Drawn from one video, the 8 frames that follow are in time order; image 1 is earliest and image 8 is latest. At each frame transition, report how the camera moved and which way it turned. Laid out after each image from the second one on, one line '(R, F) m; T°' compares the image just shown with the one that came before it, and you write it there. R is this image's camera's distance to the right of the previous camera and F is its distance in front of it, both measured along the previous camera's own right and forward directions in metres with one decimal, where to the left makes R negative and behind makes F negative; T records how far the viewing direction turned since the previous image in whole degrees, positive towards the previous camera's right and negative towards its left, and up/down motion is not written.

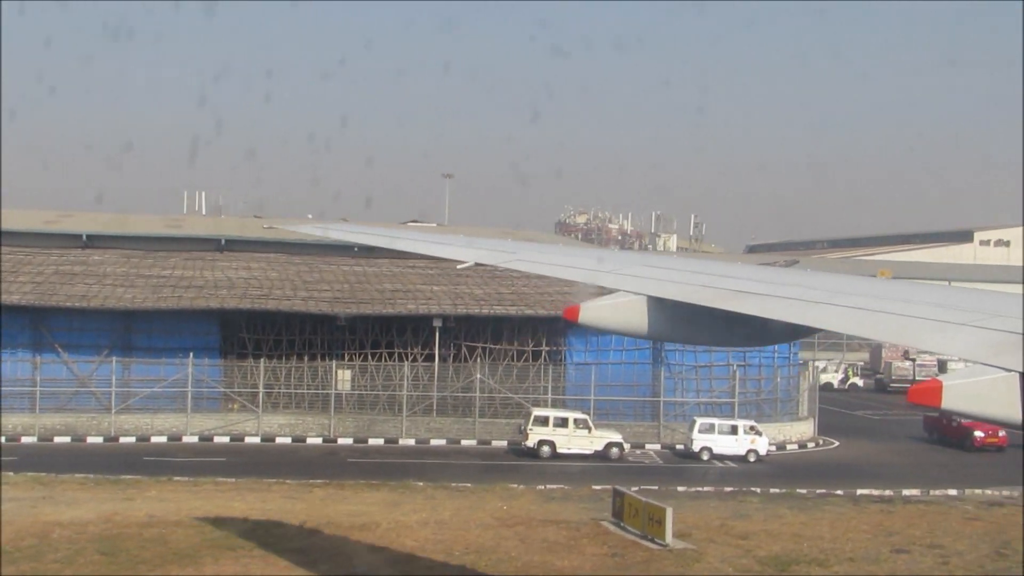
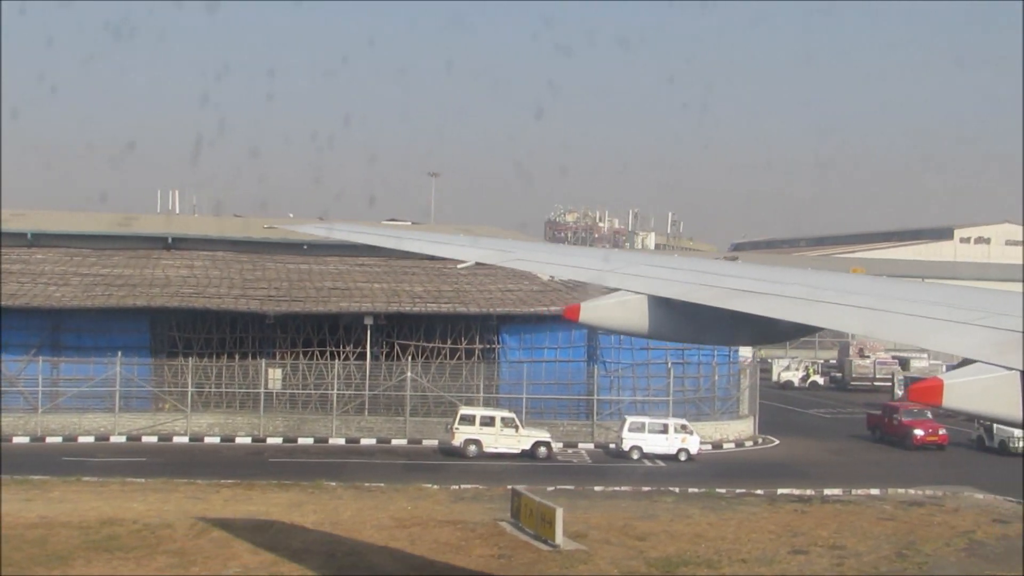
(+0.9, +0.2) m; 0°
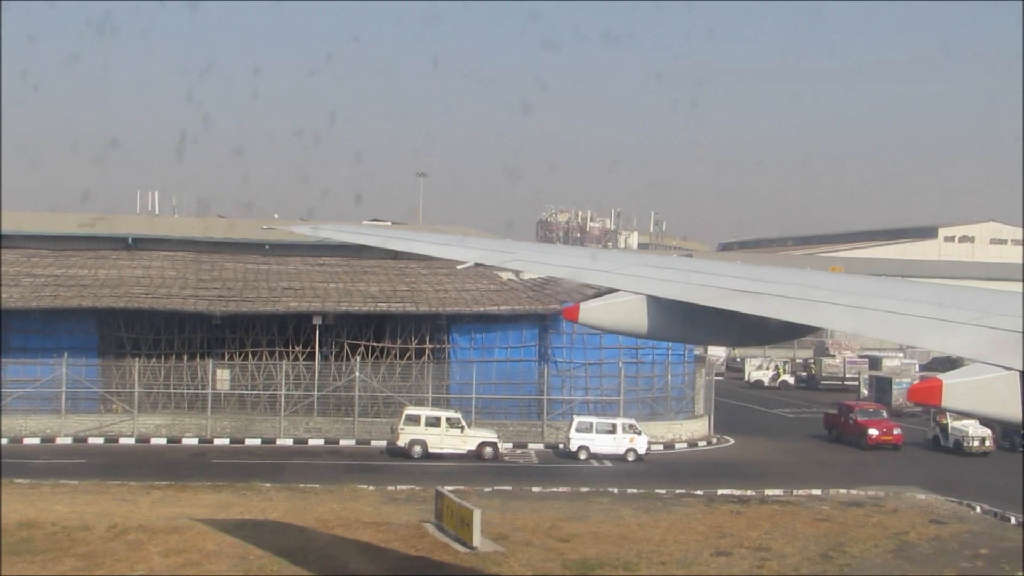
(+0.6, +0.1) m; 0°
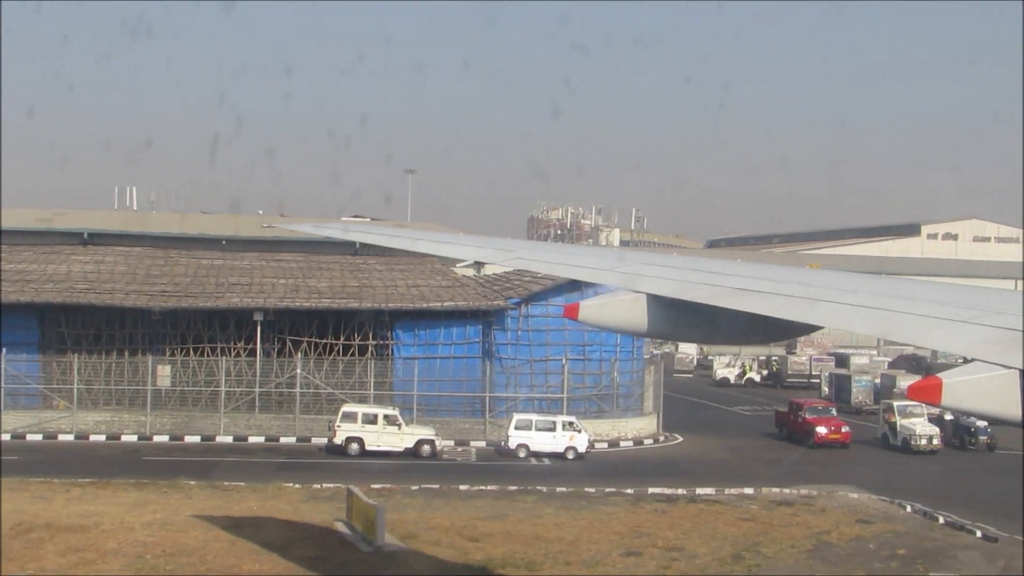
(+0.7, +0.2) m; 0°
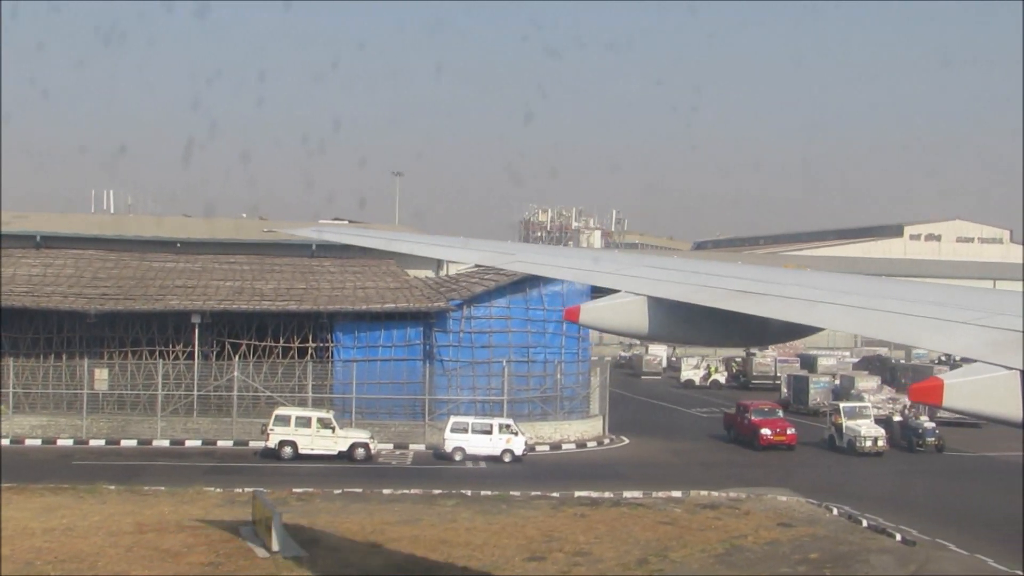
(+0.8, +0.2) m; 0°
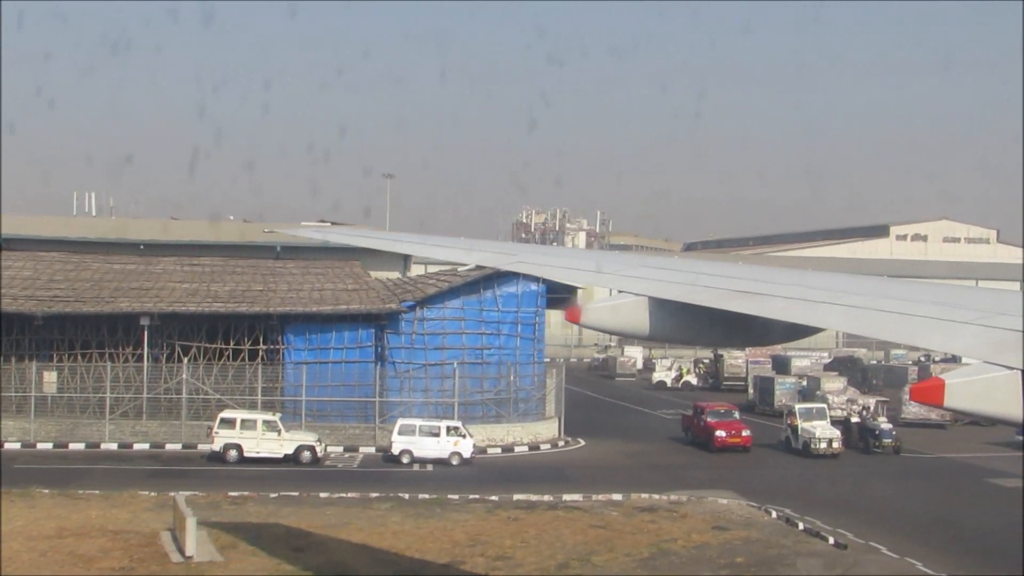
(+0.6, +0.1) m; 0°
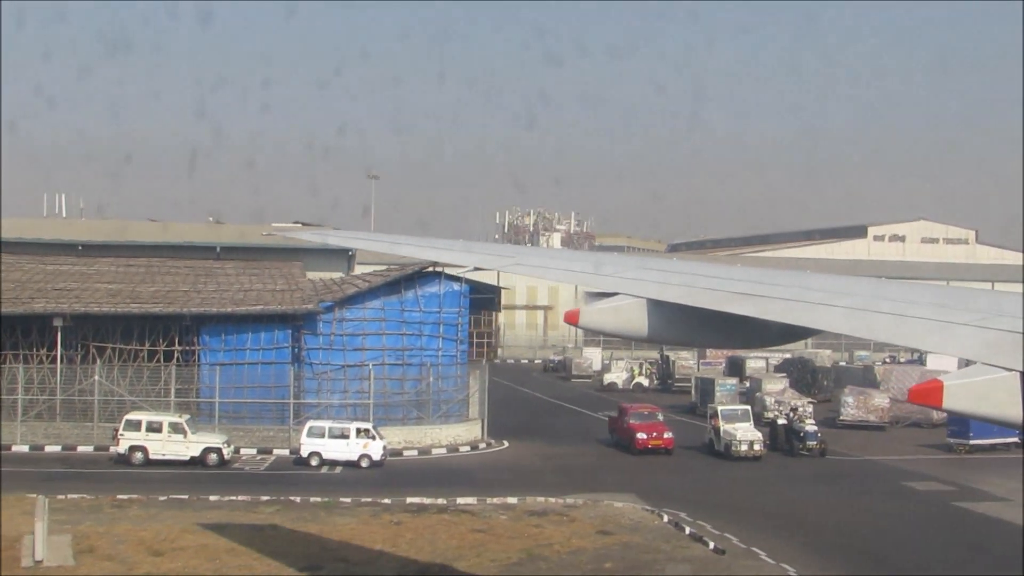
(+1.0, +0.2) m; 0°
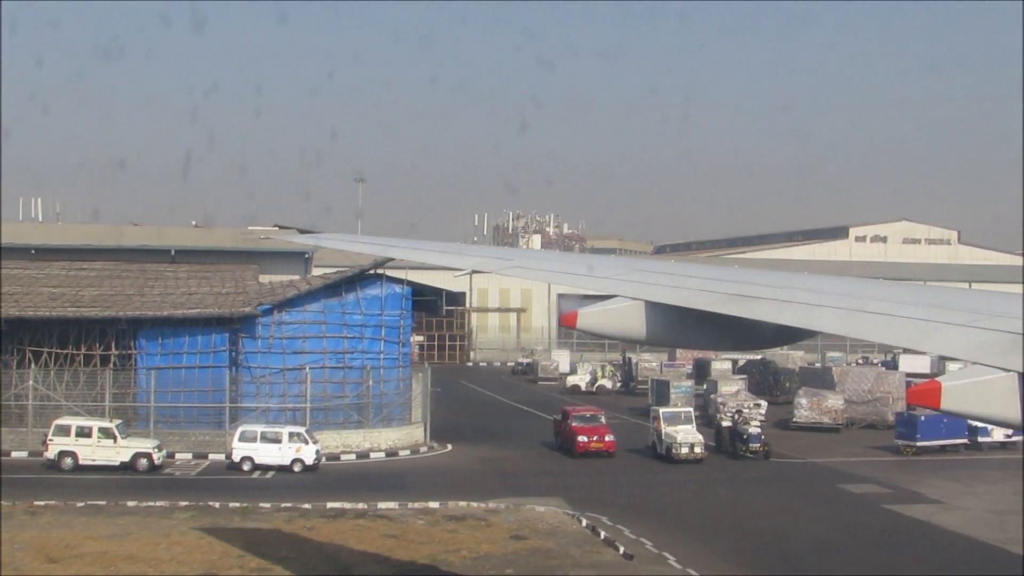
(+0.7, +0.1) m; 0°
